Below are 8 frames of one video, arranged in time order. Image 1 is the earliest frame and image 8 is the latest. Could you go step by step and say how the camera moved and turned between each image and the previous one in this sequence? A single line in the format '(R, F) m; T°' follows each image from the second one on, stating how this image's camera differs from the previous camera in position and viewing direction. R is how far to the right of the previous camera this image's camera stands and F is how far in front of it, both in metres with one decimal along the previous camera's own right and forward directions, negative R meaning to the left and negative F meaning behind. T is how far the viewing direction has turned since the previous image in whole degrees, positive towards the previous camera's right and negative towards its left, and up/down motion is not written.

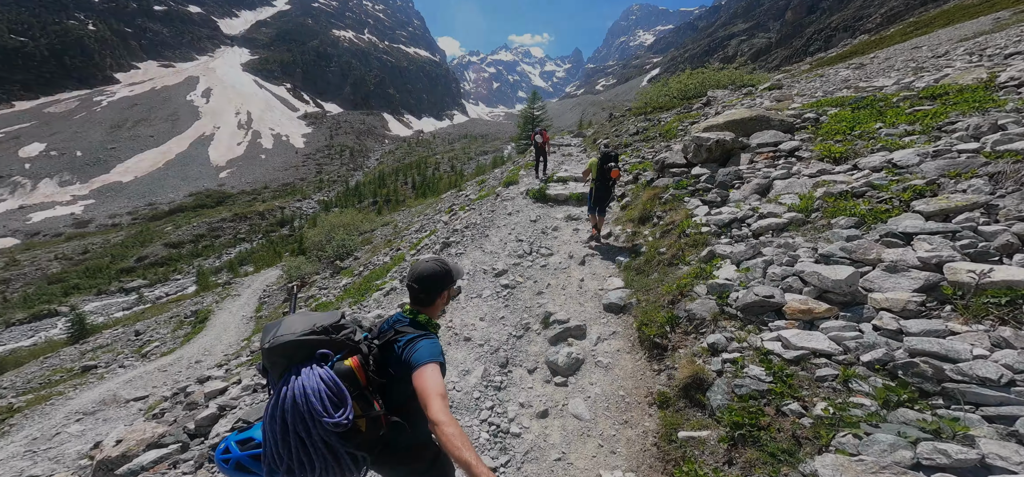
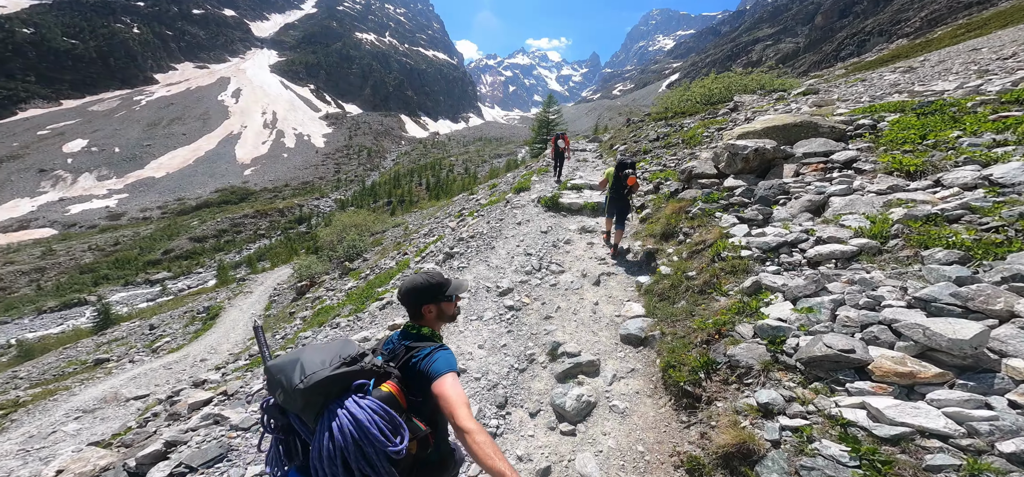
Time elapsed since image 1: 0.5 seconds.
(+0.1, +1.0) m; -2°
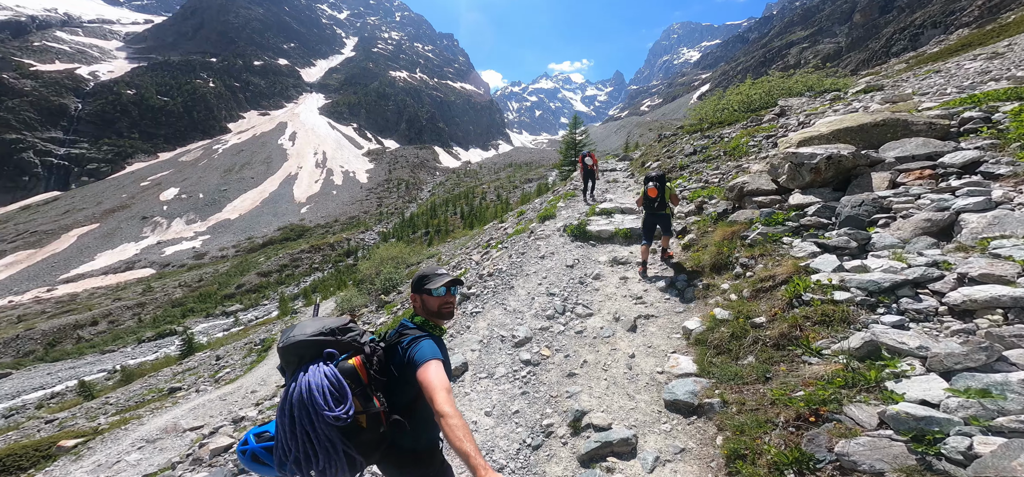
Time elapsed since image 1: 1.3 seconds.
(+0.4, +1.1) m; -6°
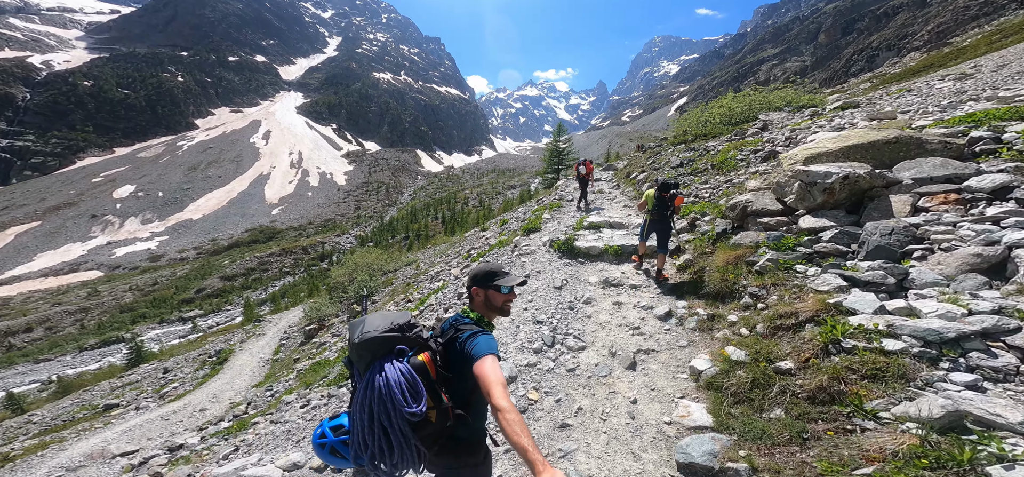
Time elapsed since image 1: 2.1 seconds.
(0.0, +0.9) m; +3°
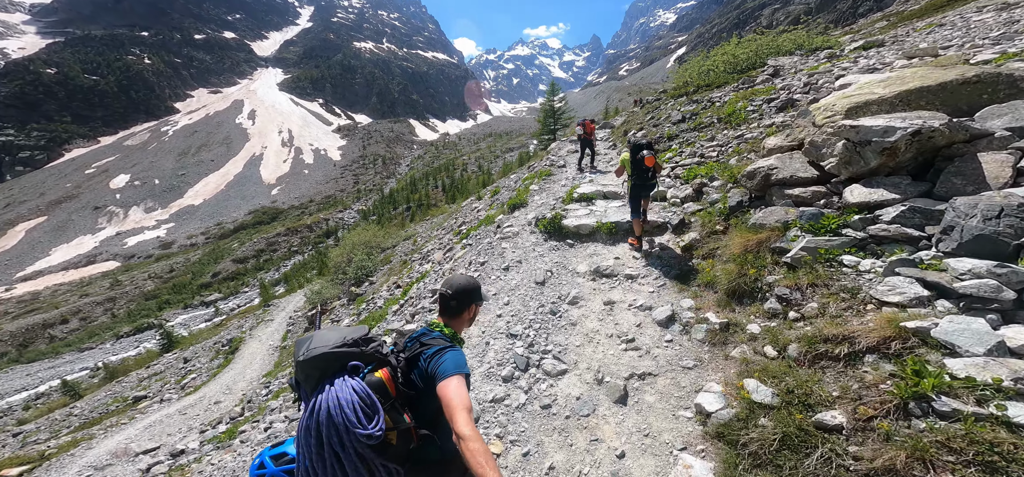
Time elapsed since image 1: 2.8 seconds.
(+0.8, +1.6) m; -1°
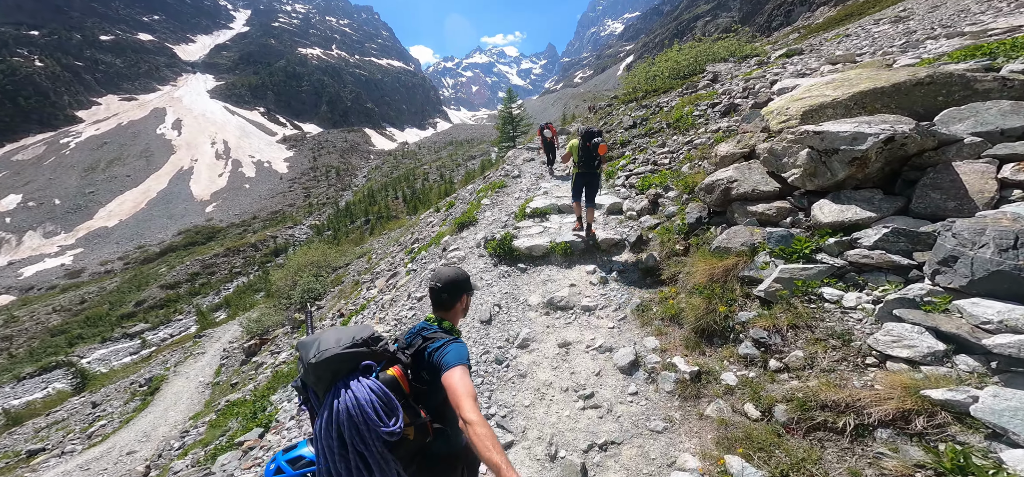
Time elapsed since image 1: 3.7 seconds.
(+0.5, +1.0) m; +6°
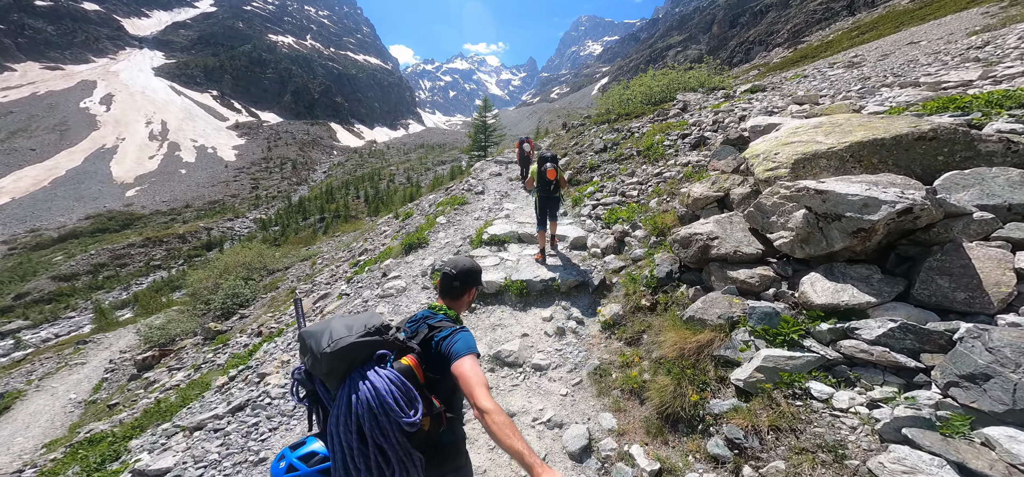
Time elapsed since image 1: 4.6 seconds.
(+0.3, +0.9) m; +6°
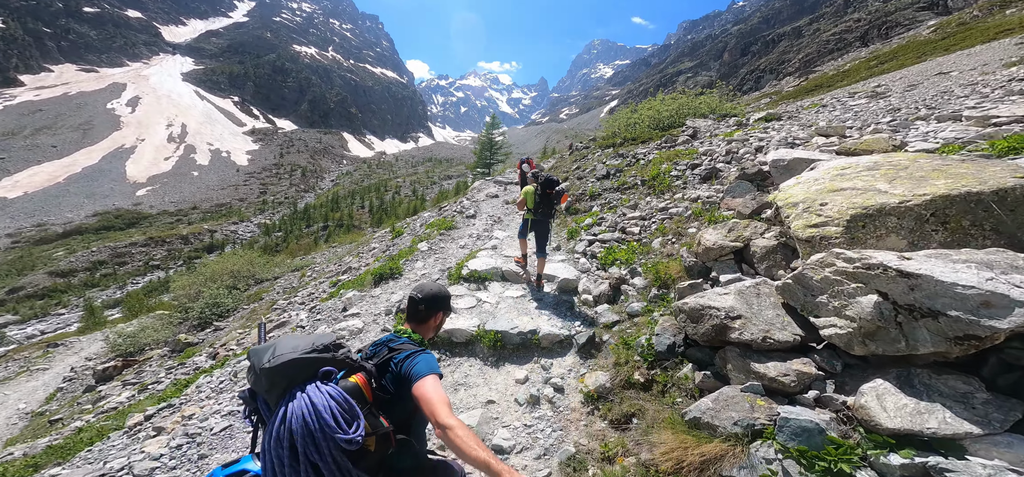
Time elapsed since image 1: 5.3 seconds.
(+0.5, +1.1) m; -1°
